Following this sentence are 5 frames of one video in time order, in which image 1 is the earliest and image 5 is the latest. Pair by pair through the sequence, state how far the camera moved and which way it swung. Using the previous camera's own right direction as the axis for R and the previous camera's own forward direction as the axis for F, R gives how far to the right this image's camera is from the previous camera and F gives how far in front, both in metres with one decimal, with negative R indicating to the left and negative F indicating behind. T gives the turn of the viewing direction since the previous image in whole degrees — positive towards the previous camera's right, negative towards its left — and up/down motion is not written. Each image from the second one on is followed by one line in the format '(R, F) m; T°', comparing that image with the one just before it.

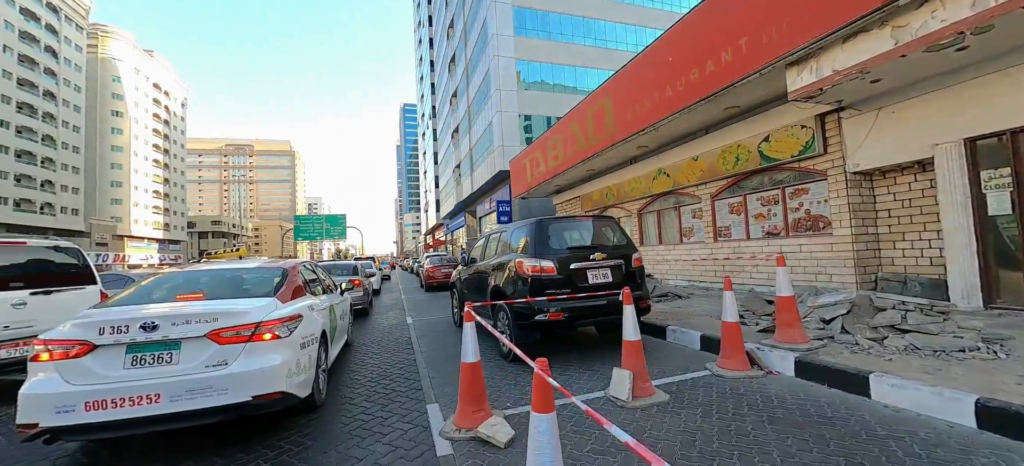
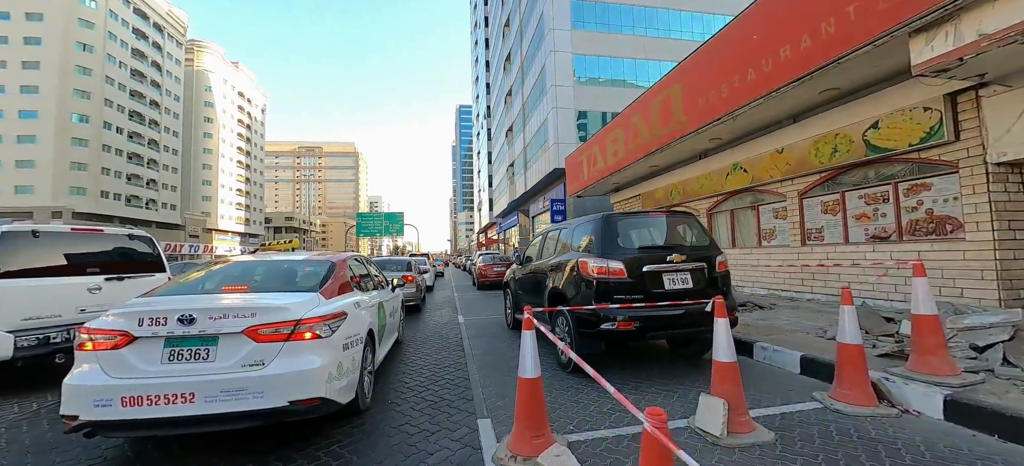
(-0.1, +0.4) m; -8°
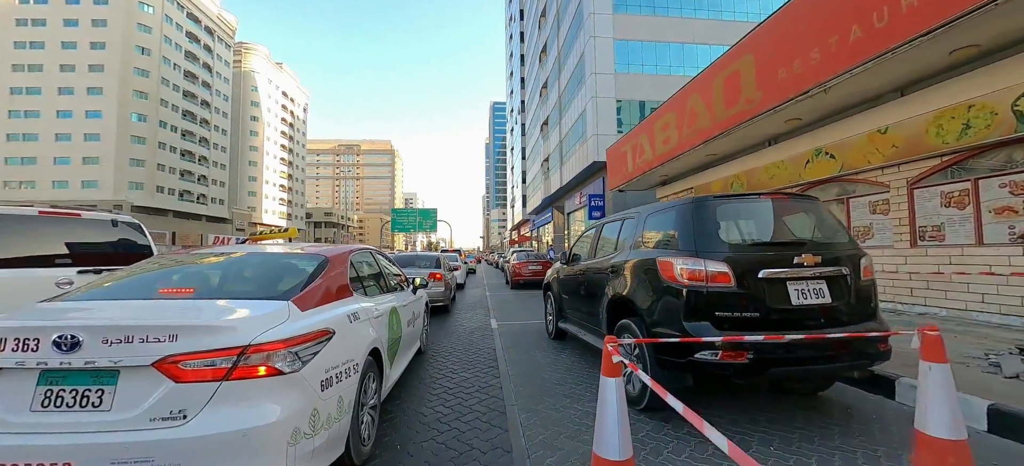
(-0.2, +1.0) m; -5°
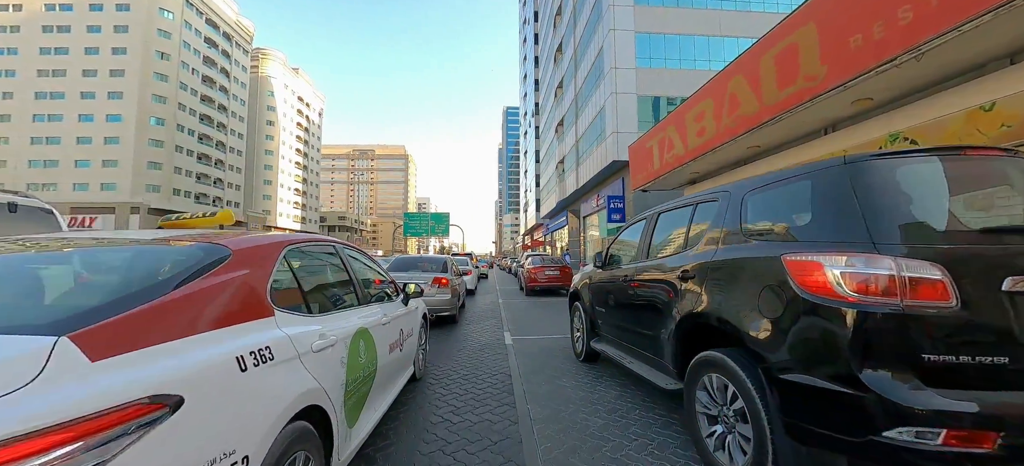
(-0.1, +1.1) m; -2°
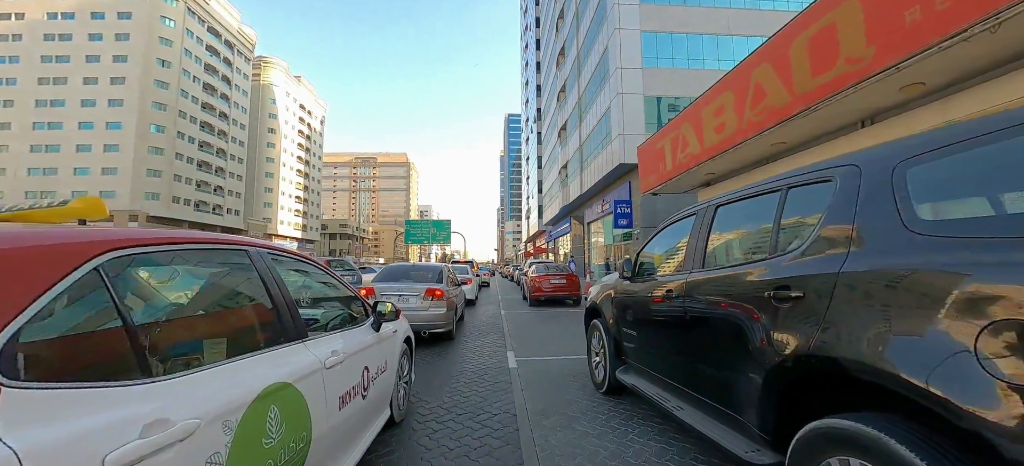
(0.0, +0.8) m; 0°
